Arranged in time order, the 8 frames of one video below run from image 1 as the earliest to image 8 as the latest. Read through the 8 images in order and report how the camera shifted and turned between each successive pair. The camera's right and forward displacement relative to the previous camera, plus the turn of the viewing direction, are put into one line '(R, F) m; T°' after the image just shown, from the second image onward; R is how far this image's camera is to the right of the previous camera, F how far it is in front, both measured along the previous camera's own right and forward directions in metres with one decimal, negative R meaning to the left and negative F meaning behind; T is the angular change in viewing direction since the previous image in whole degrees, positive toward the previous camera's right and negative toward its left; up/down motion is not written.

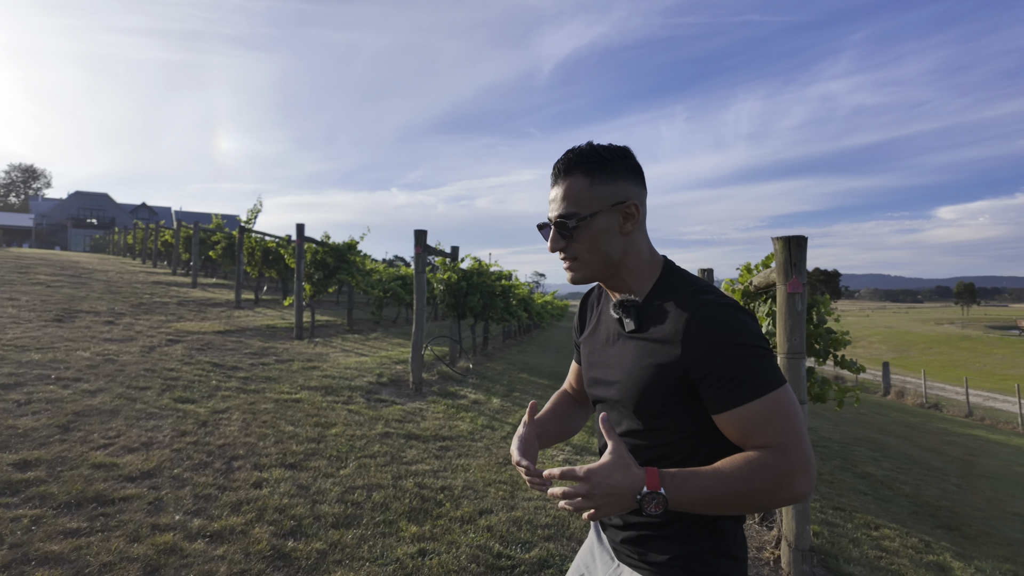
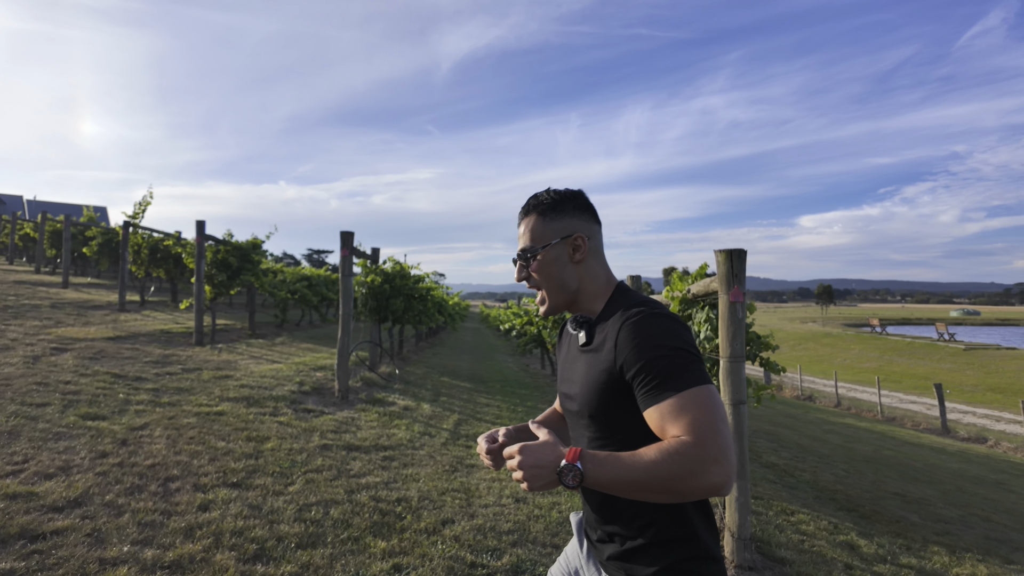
(-0.5, 0.0) m; +10°
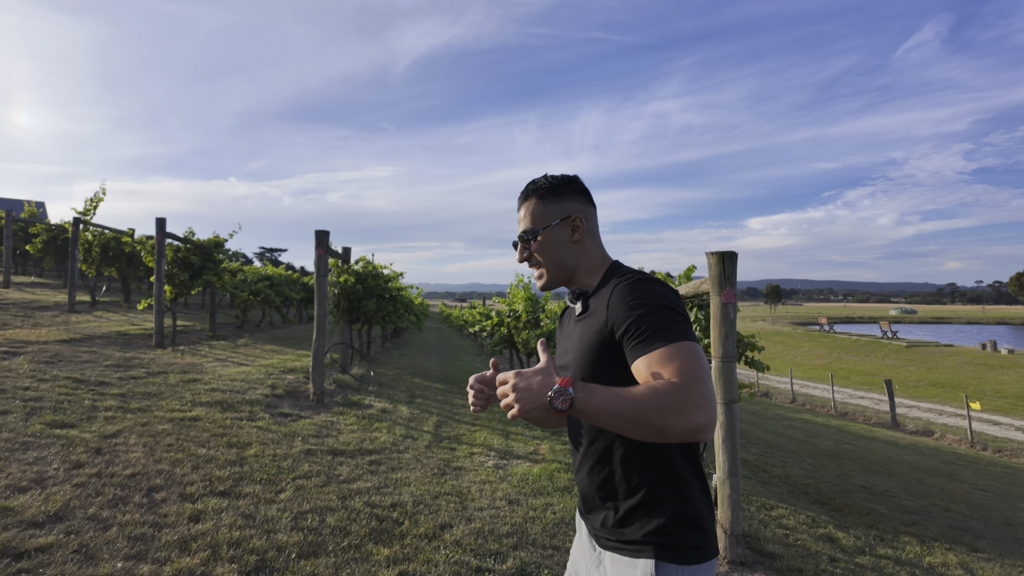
(-0.3, 0.0) m; +4°
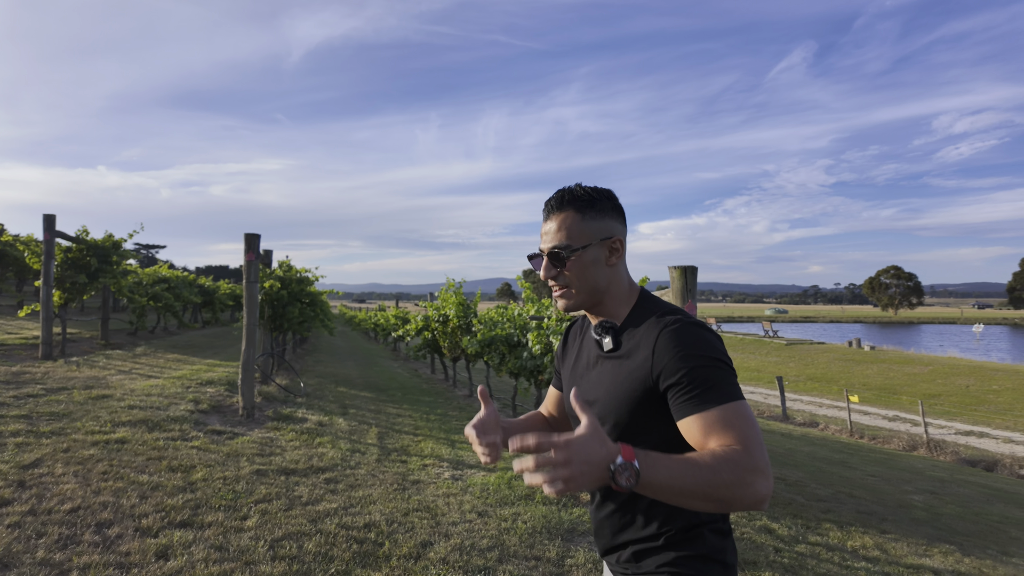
(-0.6, 0.0) m; +9°
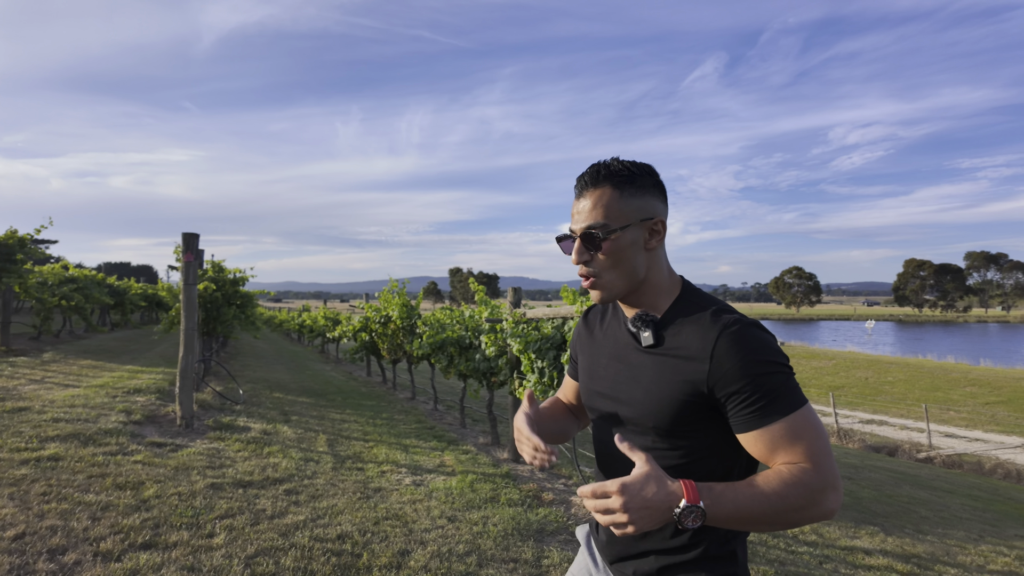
(-0.4, 0.0) m; +7°
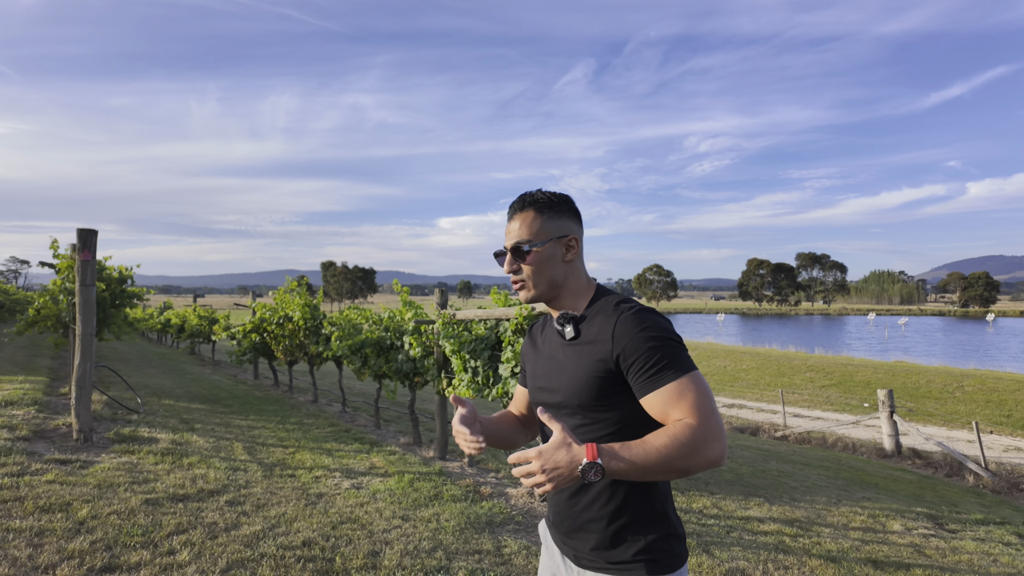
(-0.7, -0.2) m; +12°
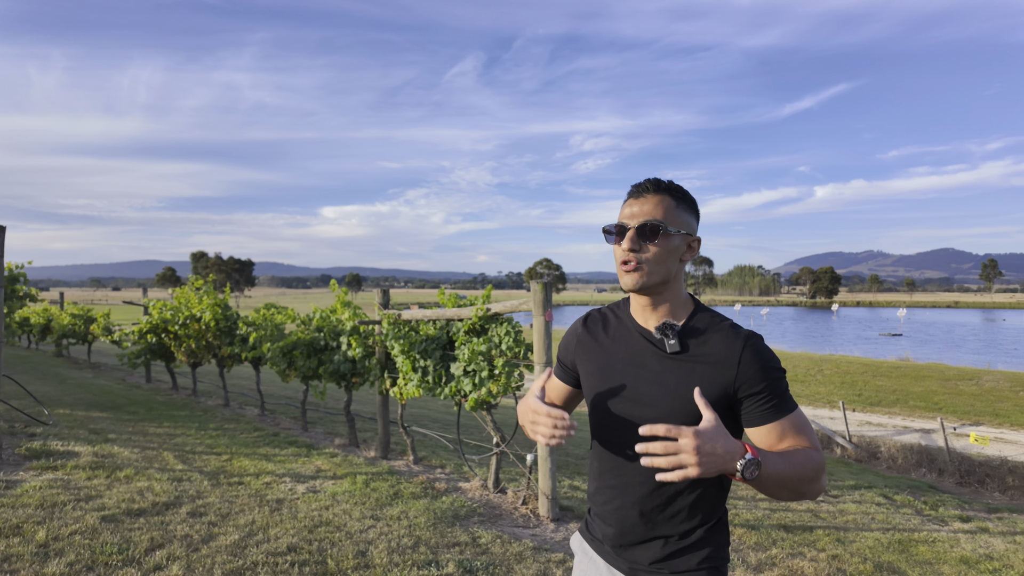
(-0.7, -0.2) m; +11°
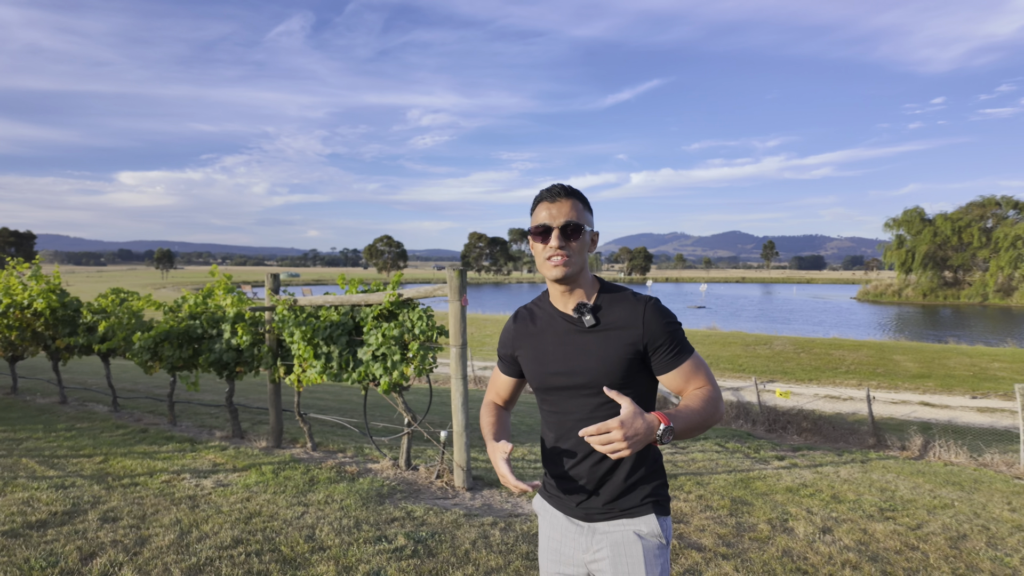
(-0.8, -0.3) m; +15°
